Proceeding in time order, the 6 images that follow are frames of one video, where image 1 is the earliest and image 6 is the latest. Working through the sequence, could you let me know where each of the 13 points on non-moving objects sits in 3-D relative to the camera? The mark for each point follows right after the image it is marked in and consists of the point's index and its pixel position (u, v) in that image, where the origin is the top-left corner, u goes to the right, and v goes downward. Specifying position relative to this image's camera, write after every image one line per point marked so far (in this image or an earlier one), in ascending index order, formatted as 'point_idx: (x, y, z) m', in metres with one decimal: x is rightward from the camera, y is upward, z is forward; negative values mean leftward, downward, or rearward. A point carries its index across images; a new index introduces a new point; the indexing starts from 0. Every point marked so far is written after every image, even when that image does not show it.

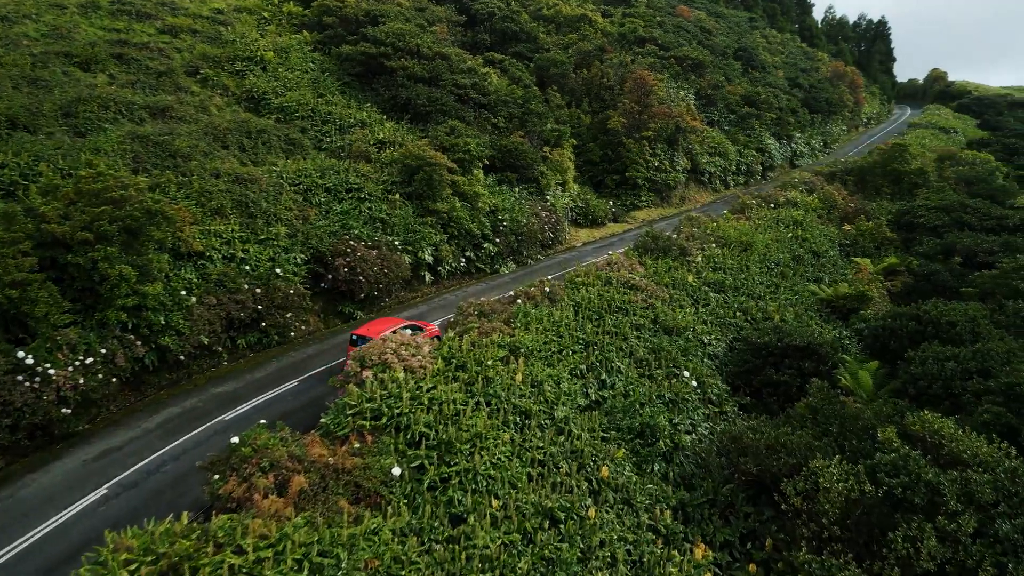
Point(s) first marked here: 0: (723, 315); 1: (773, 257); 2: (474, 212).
0: (+4.4, -0.6, +14.8) m
1: (+6.6, +0.8, +17.8) m
2: (-1.0, +2.0, +18.7) m
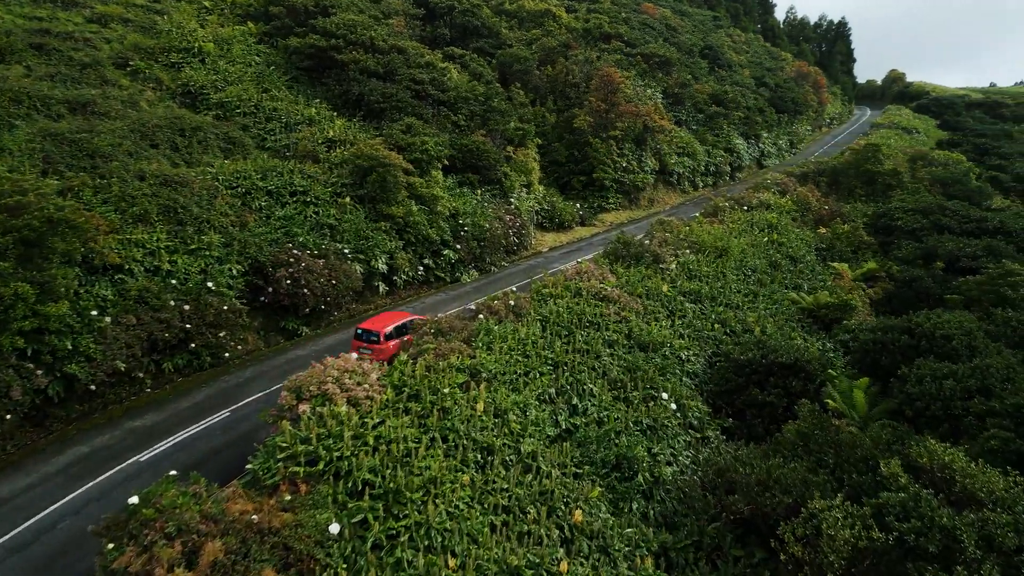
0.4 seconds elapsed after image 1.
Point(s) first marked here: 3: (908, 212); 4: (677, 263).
0: (+3.6, -0.8, +13.7) m
1: (+5.7, +0.6, +16.9) m
2: (-2.0, +1.8, +17.3) m
3: (+11.1, +2.1, +19.8) m
4: (+3.7, +0.6, +15.9) m
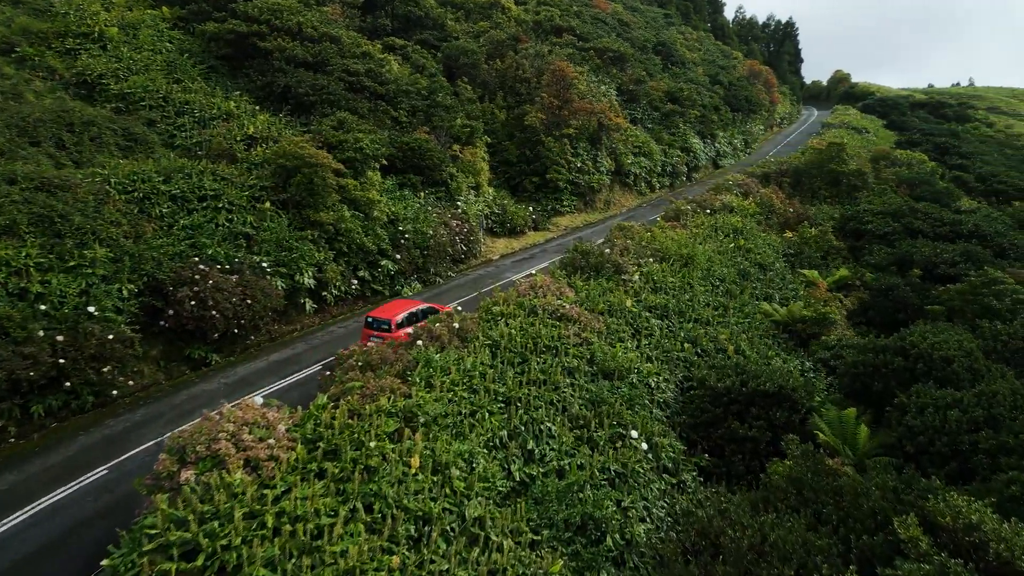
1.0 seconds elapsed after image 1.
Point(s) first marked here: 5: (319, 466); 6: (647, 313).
0: (+2.7, -1.1, +12.2) m
1: (+4.5, +0.3, +15.5) m
2: (-3.2, +1.4, +15.5) m
3: (+9.7, +1.9, +18.8) m
4: (+2.6, +0.3, +14.4) m
5: (-2.0, -1.9, +7.5) m
6: (+2.5, -0.5, +13.1) m
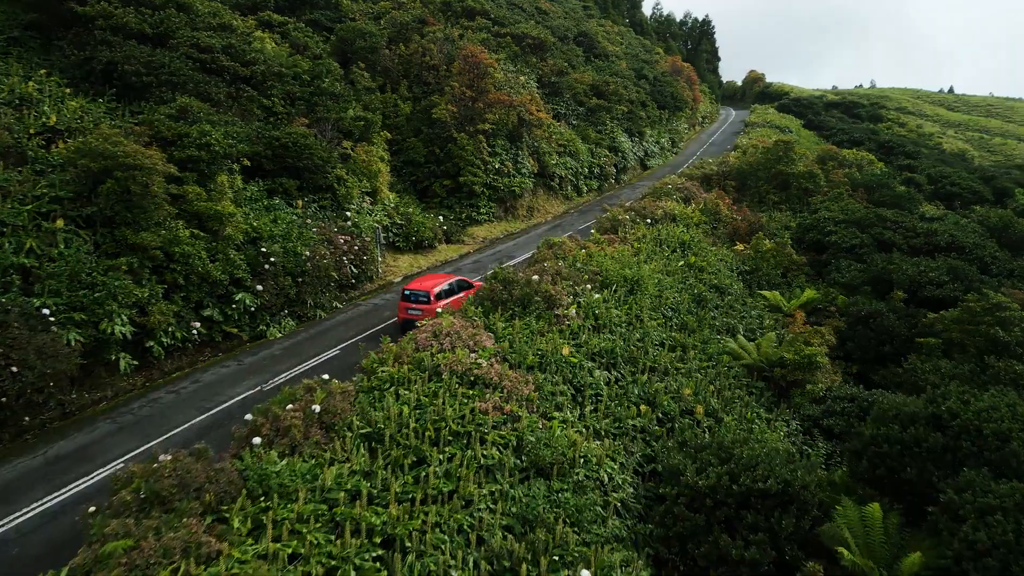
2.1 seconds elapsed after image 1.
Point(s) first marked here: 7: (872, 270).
0: (+1.4, -1.6, +9.0) m
1: (+2.8, -0.2, +12.5) m
2: (-4.8, +0.7, +11.6) m
3: (+7.6, +1.5, +16.4) m
4: (+1.0, -0.3, +11.2) m
5: (-2.8, -2.6, +3.8) m
6: (+1.1, -1.1, +9.9) m
7: (+7.2, +0.4, +14.2) m
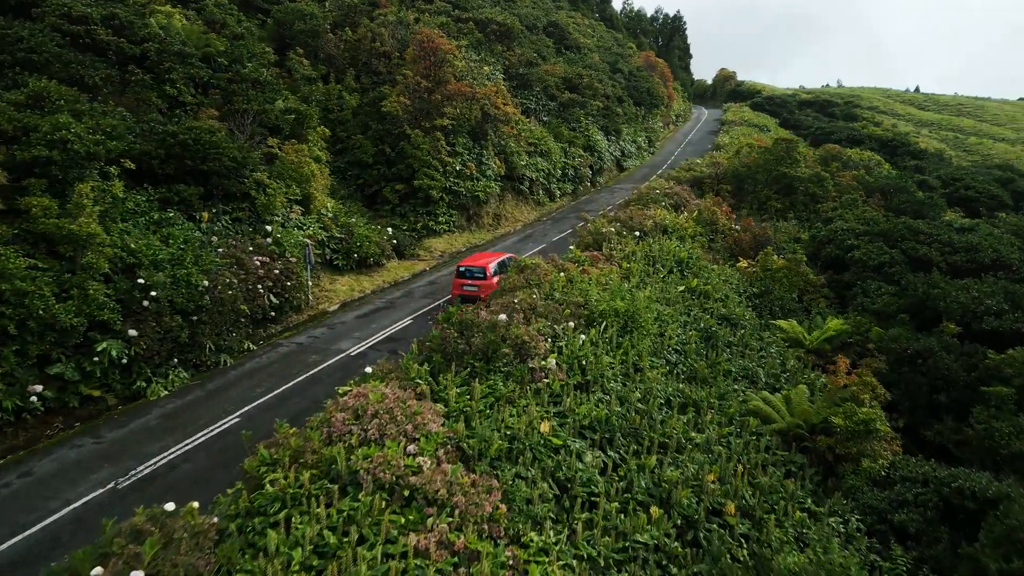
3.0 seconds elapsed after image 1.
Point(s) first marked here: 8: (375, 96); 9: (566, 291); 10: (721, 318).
0: (+1.0, -2.2, +6.3) m
1: (+2.2, -0.7, +9.8) m
2: (-5.3, +0.2, +8.6) m
3: (+6.8, +1.0, +13.9) m
4: (+0.5, -0.8, +8.4) m
5: (-2.9, -3.1, +0.9) m
6: (+0.7, -1.6, +7.1) m
7: (+6.6, -0.1, +11.7) m
8: (-3.6, +5.0, +18.5) m
9: (+0.8, -0.1, +10.3) m
10: (+3.3, -0.5, +11.2) m
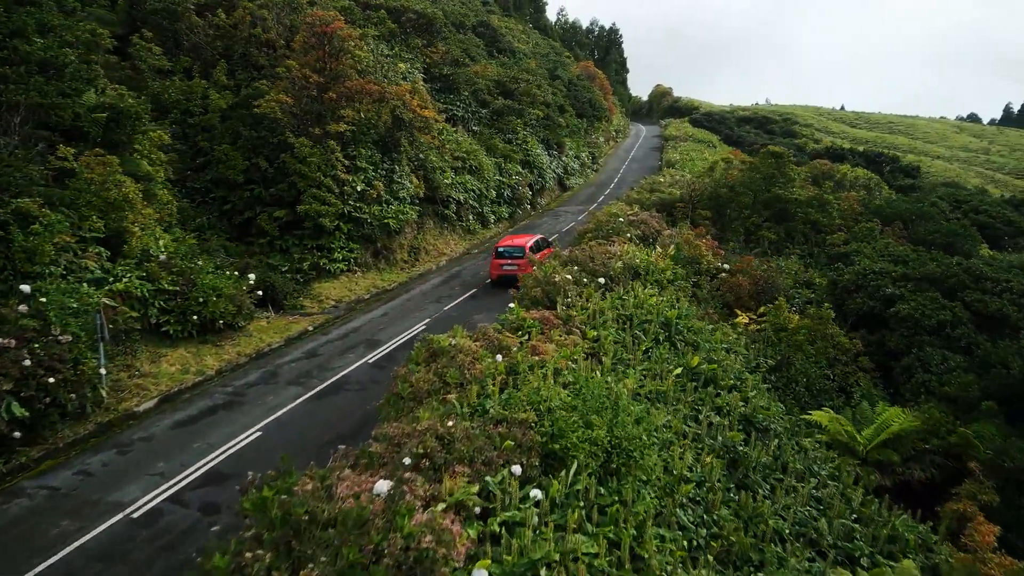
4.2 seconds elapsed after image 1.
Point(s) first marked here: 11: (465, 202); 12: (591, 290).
0: (+0.5, -3.0, +2.2) m
1: (+1.4, -1.6, +5.9) m
2: (-6.0, -0.8, +4.0) m
3: (+5.6, +0.1, +10.4) m
4: (-0.1, -1.7, +4.3) m
5: (-2.9, -3.8, -3.5) m
6: (+0.1, -2.4, +3.0) m
7: (+5.6, -1.0, +8.1) m
8: (-5.2, +3.9, +14.1) m
9: (-0.1, -1.0, +6.2) m
10: (+2.4, -1.4, +7.4) m
11: (-1.2, +2.2, +17.5) m
12: (+1.0, 0.0, +9.6) m
